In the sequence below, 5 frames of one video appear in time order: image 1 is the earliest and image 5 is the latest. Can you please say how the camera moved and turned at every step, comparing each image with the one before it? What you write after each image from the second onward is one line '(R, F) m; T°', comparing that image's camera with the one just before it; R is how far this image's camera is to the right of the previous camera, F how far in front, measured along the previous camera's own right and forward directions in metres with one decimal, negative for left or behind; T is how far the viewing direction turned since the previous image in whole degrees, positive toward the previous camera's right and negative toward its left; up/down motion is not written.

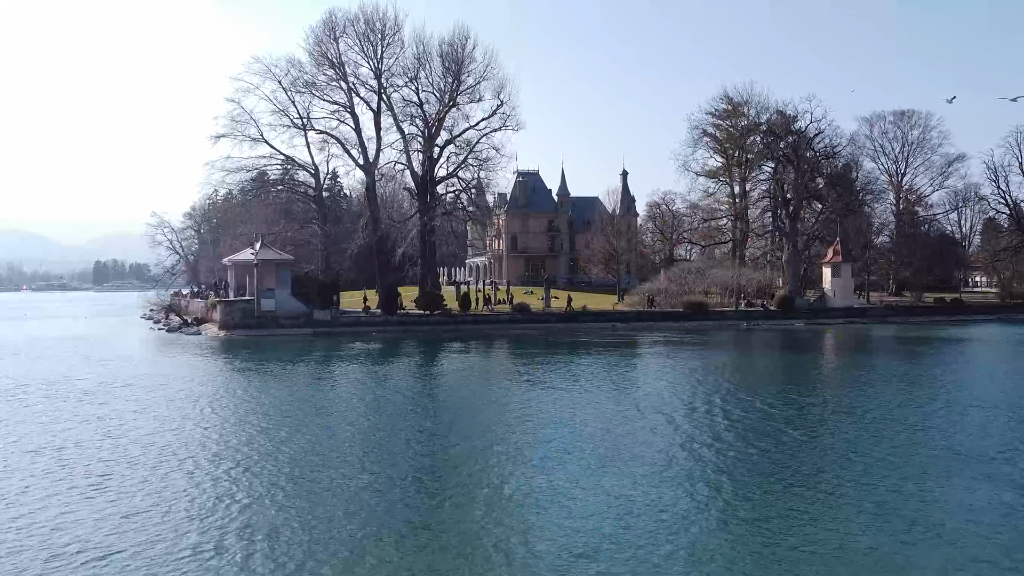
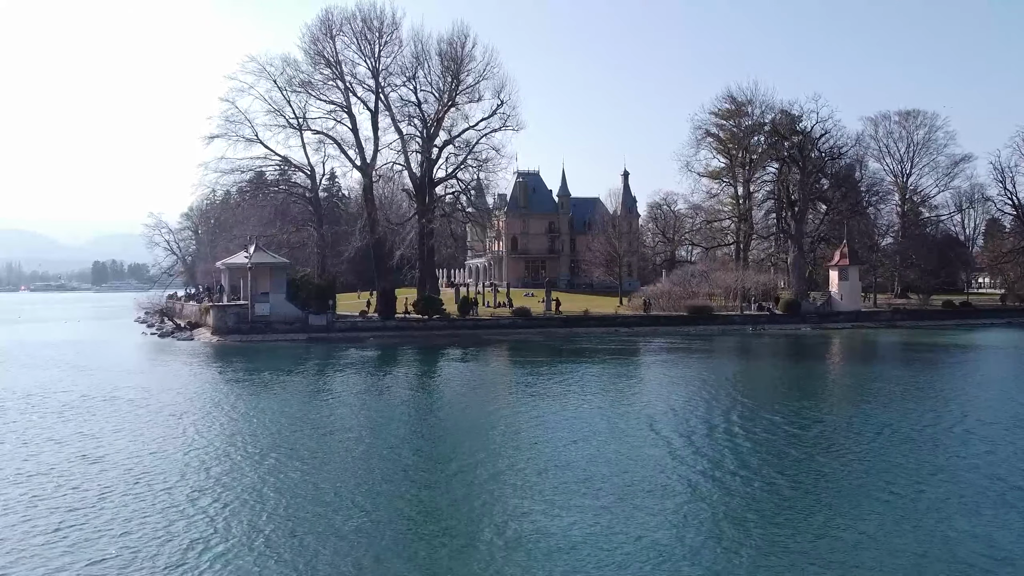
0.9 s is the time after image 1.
(-0.1, +0.9) m; 0°
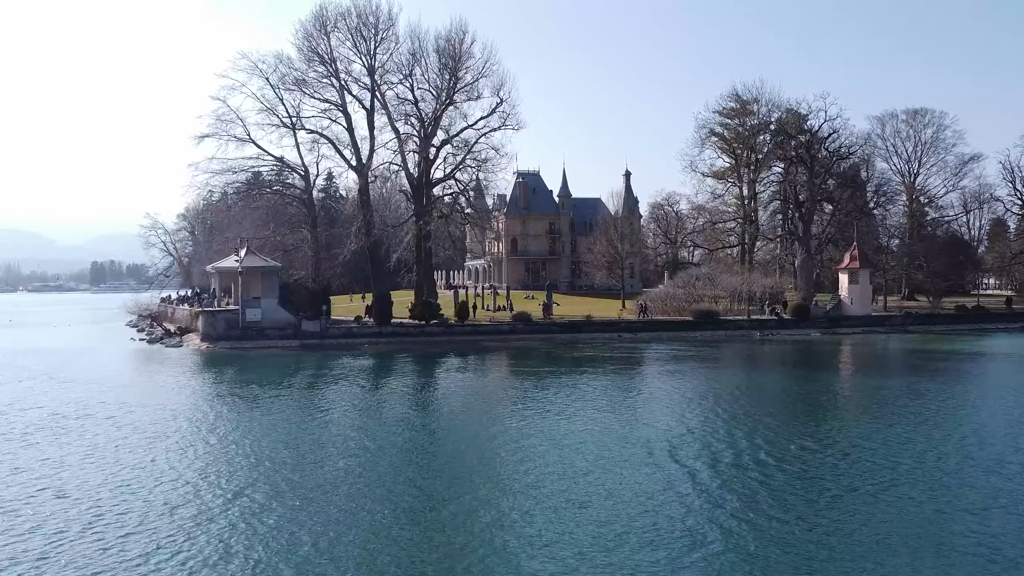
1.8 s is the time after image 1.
(0.0, +1.3) m; 0°
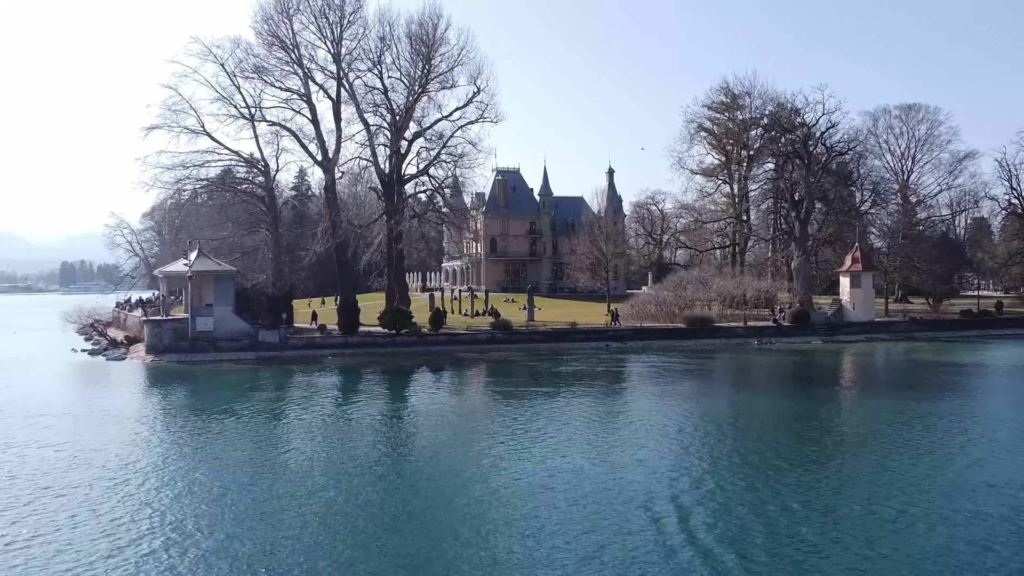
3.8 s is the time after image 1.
(0.0, +3.2) m; +2°
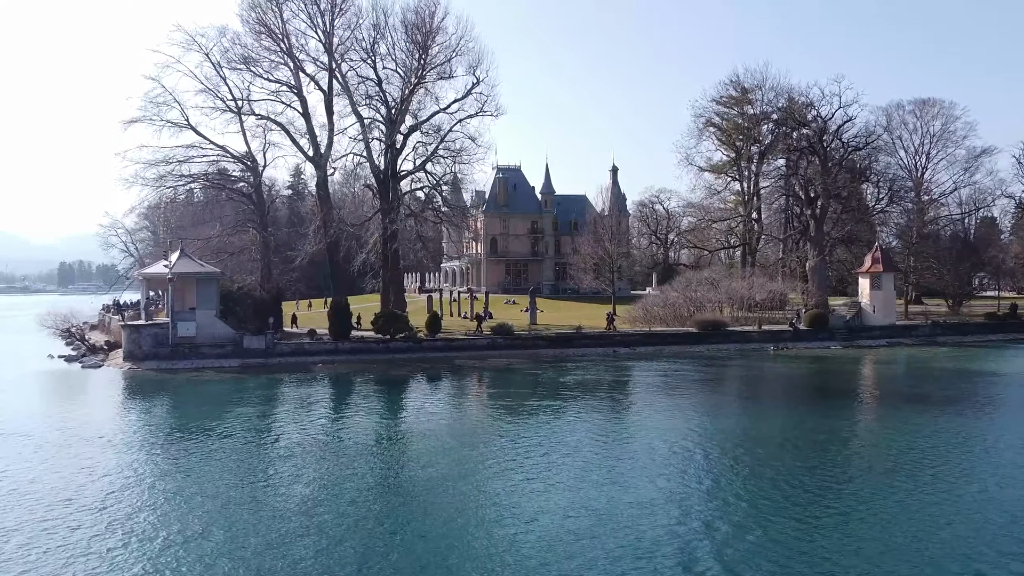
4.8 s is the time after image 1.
(-0.1, +2.1) m; 0°
